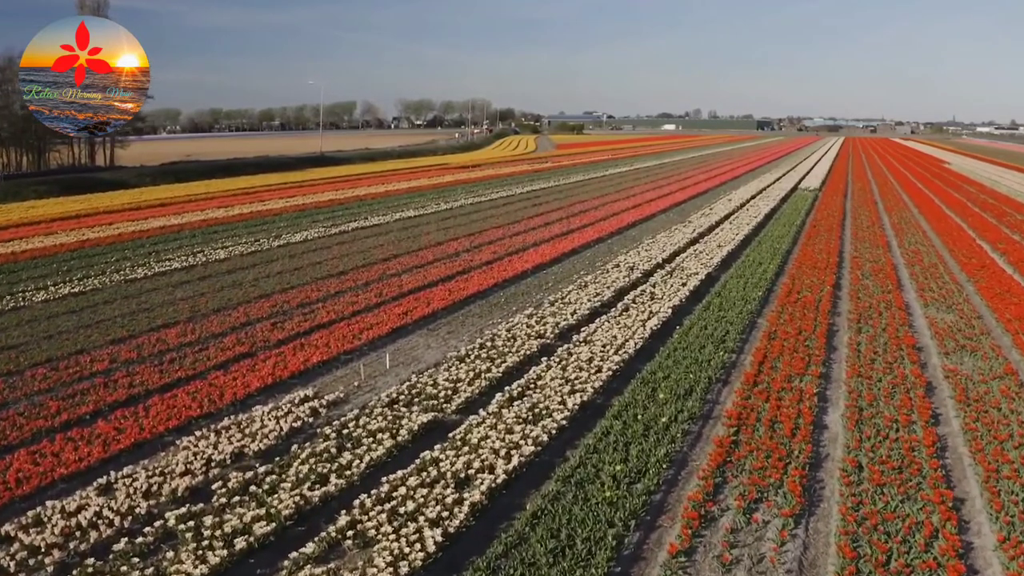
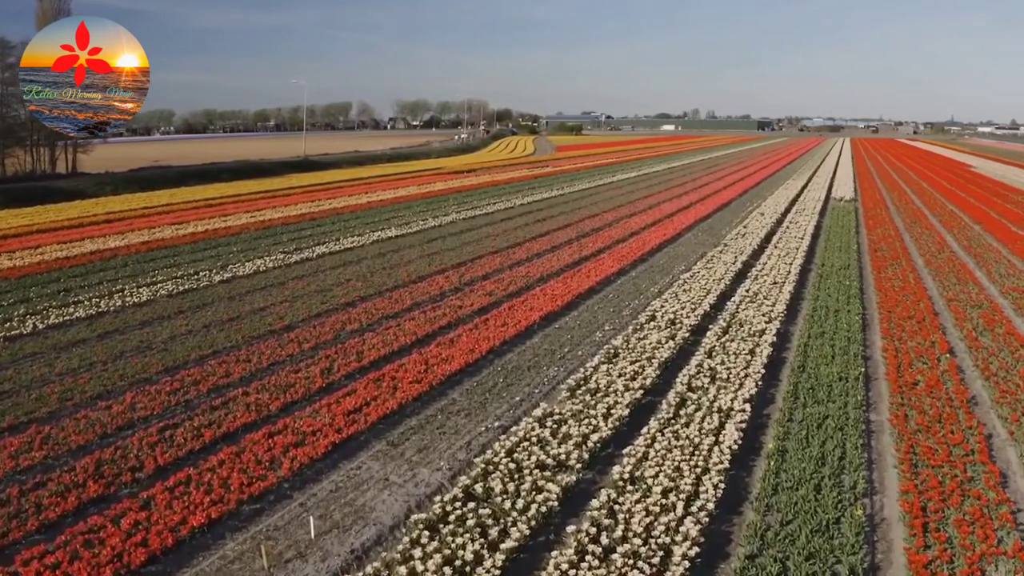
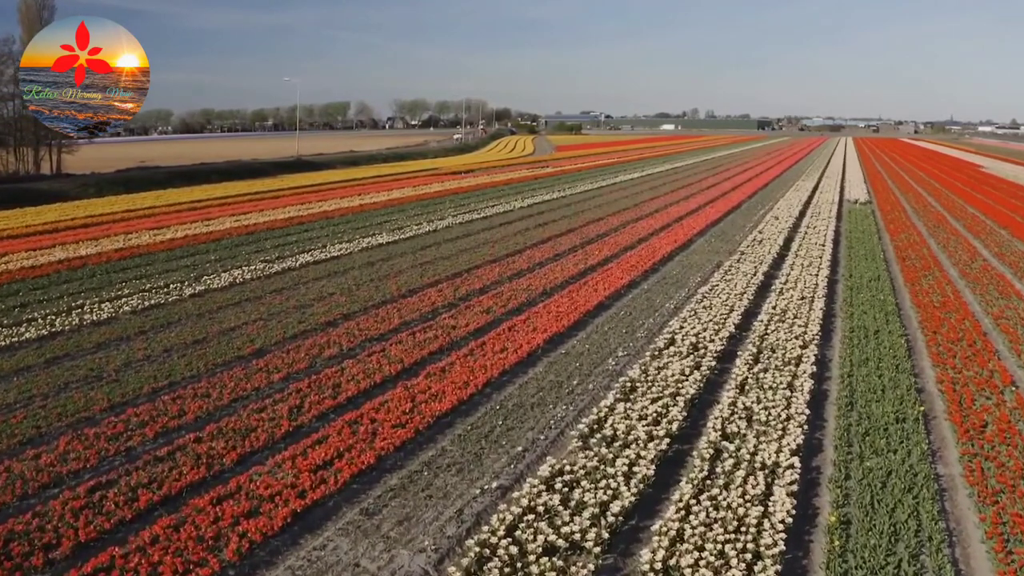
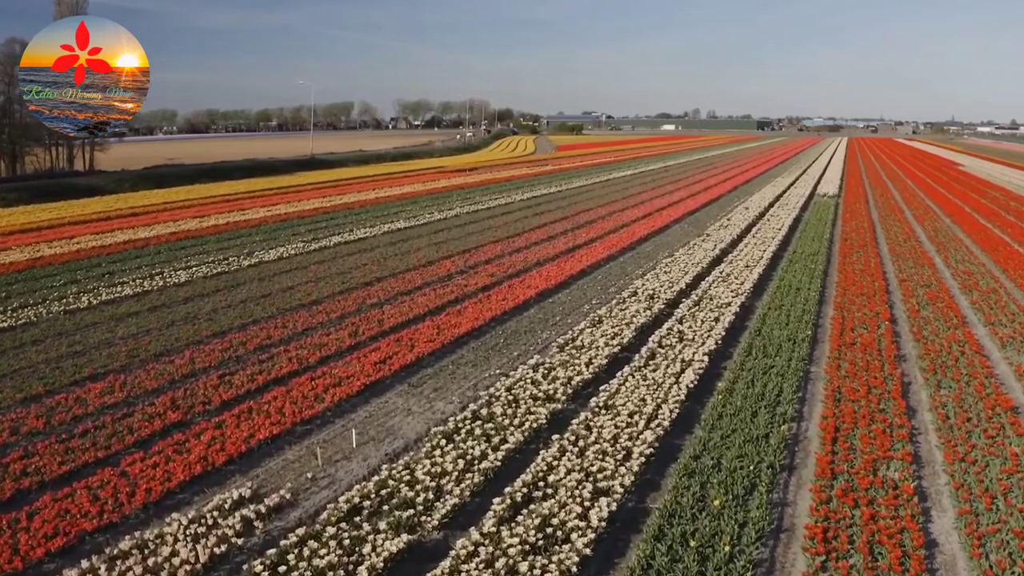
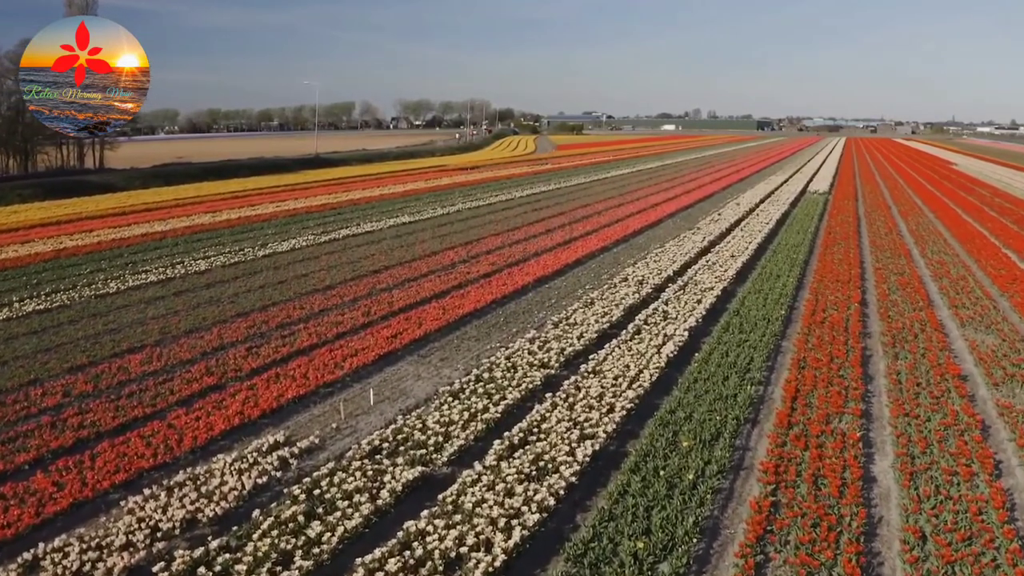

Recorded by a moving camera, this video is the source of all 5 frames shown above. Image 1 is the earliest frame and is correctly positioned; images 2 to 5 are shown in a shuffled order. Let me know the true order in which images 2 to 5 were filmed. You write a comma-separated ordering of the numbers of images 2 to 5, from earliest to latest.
5, 4, 2, 3
